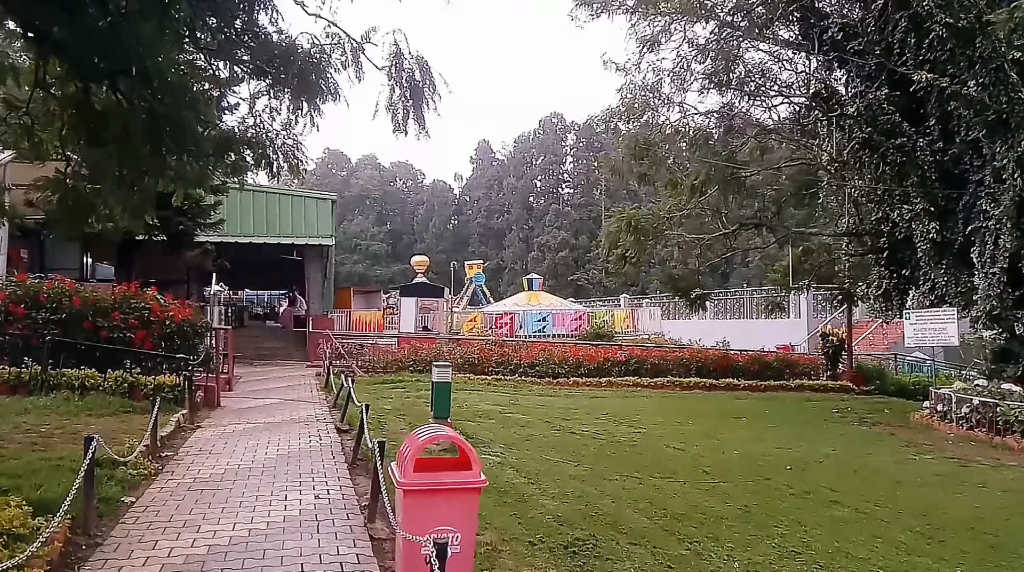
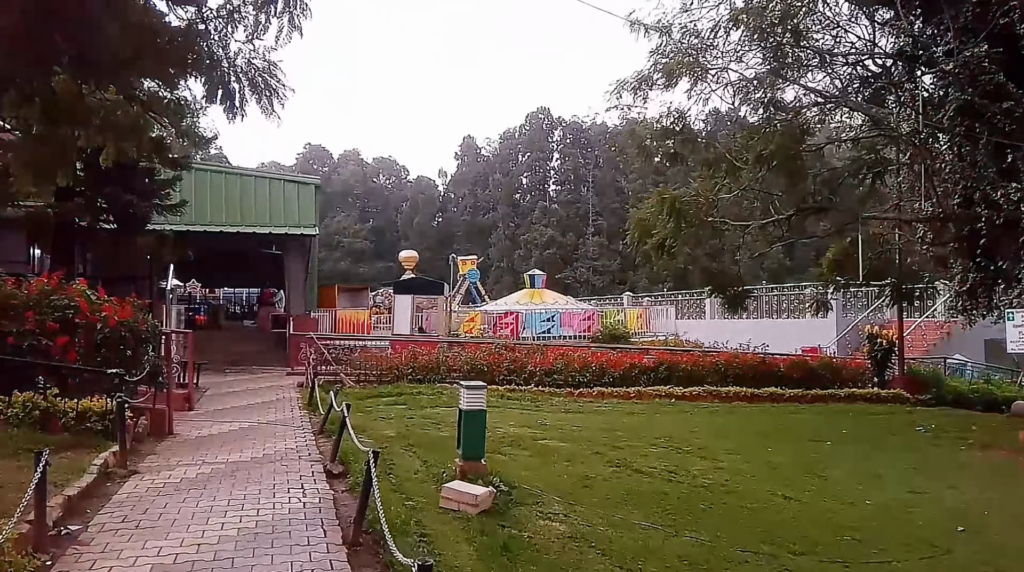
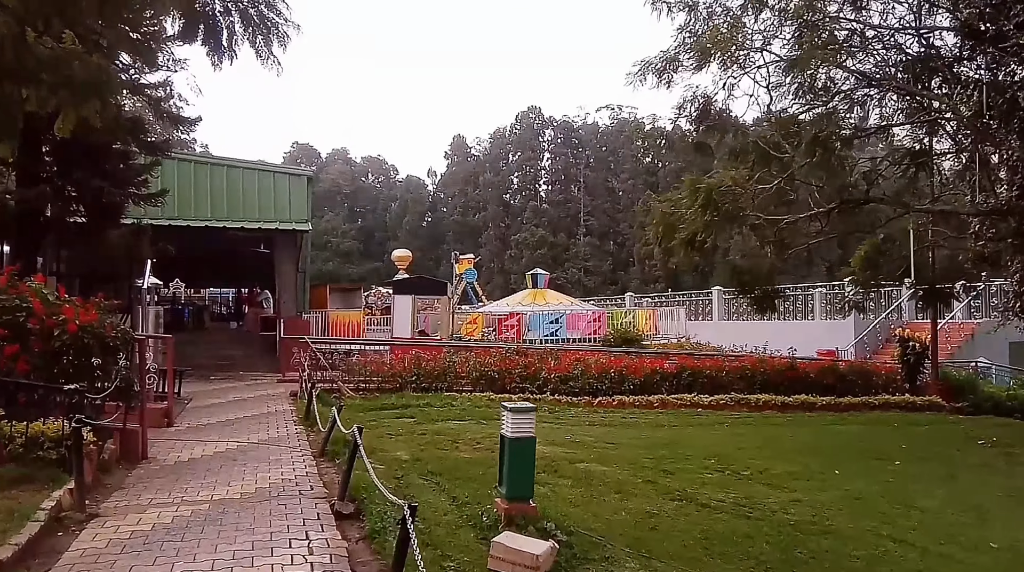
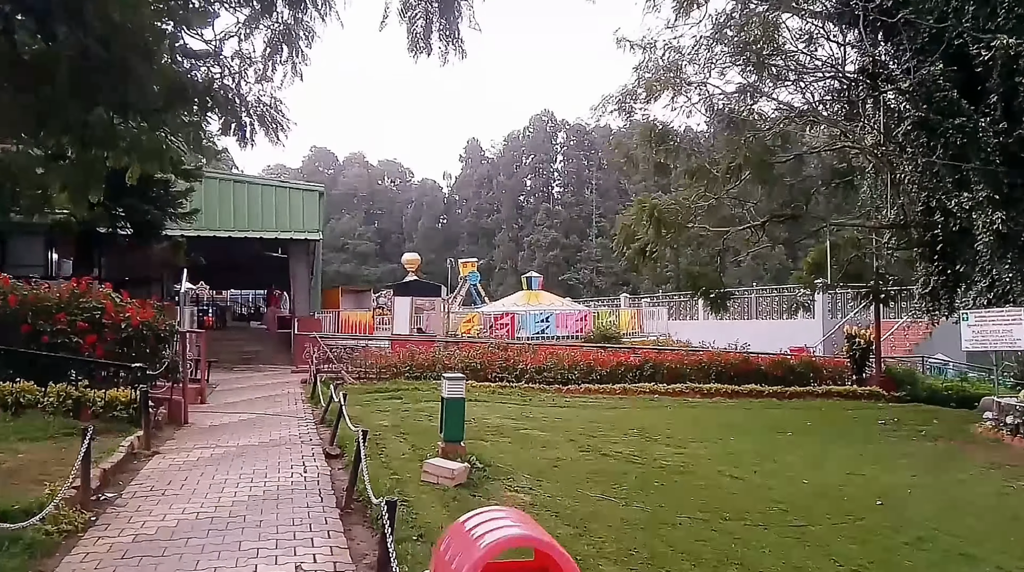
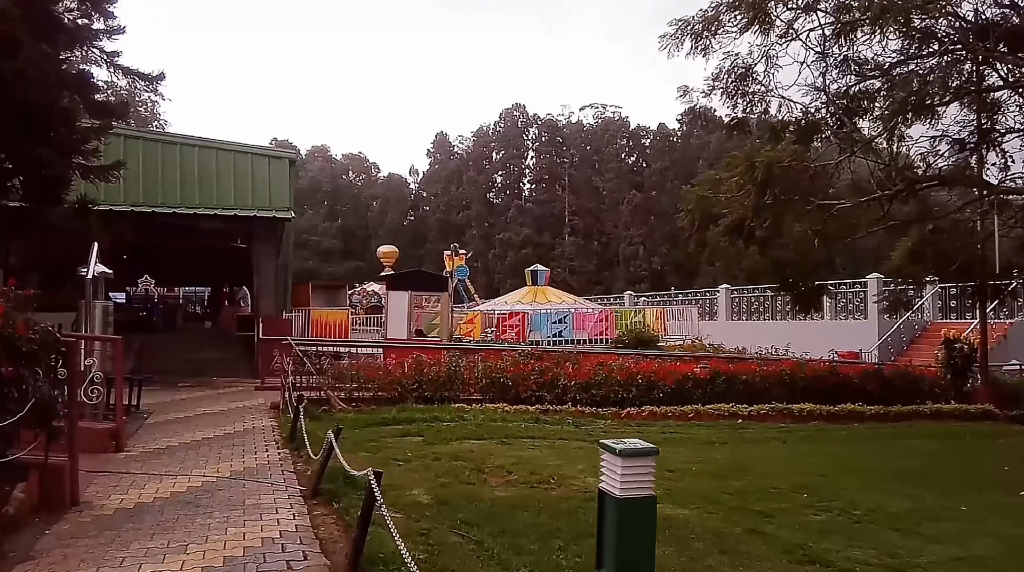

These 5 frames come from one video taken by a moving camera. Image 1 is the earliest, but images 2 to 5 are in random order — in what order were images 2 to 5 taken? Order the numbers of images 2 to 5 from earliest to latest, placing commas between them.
4, 2, 3, 5
